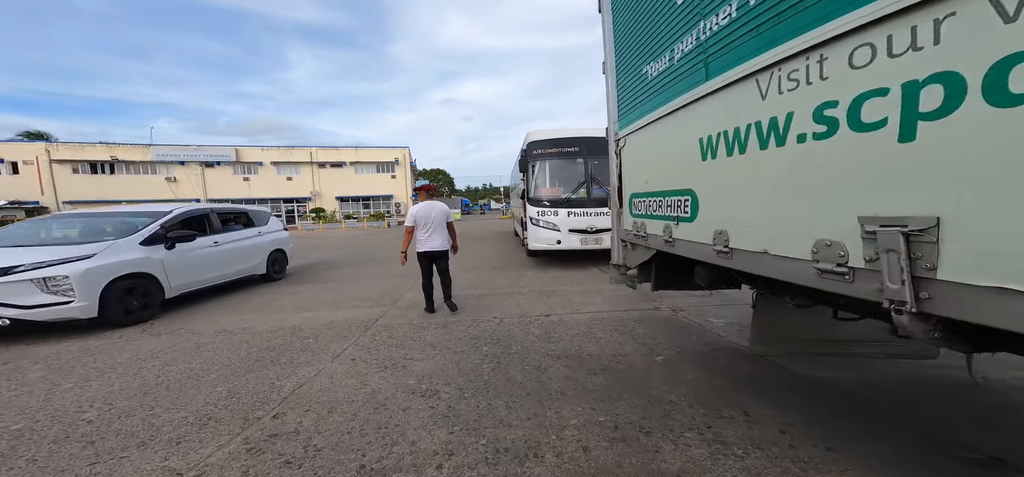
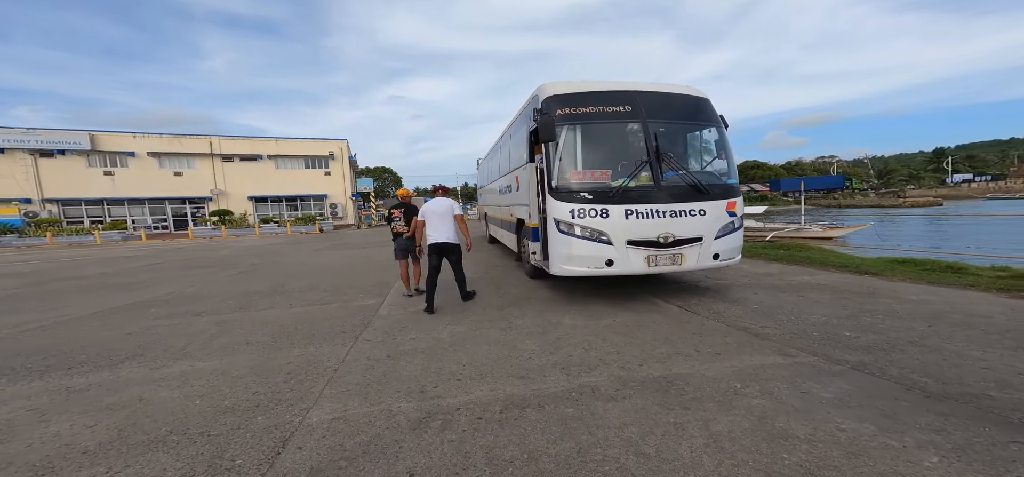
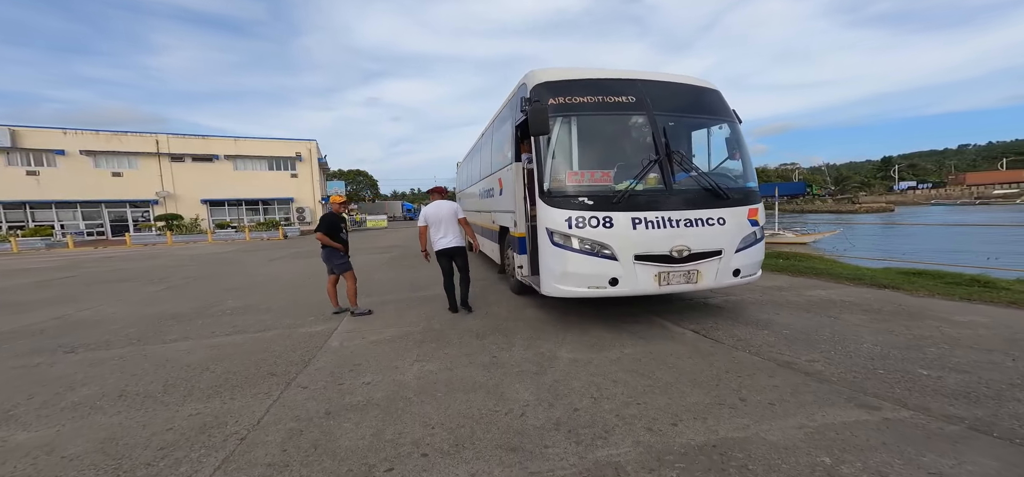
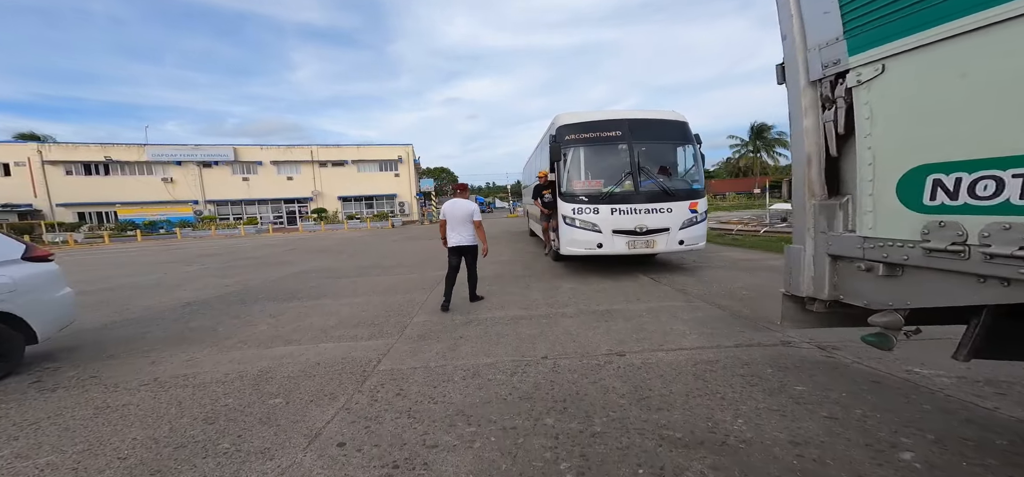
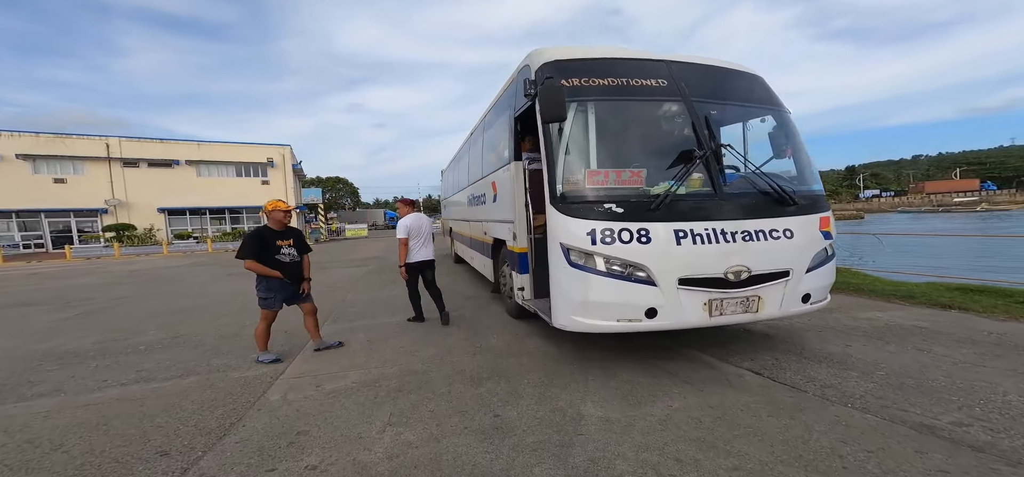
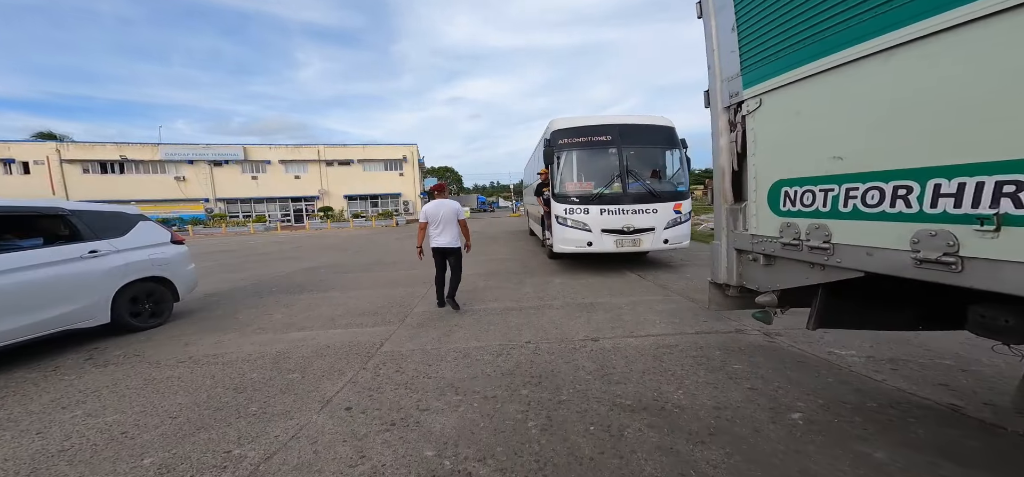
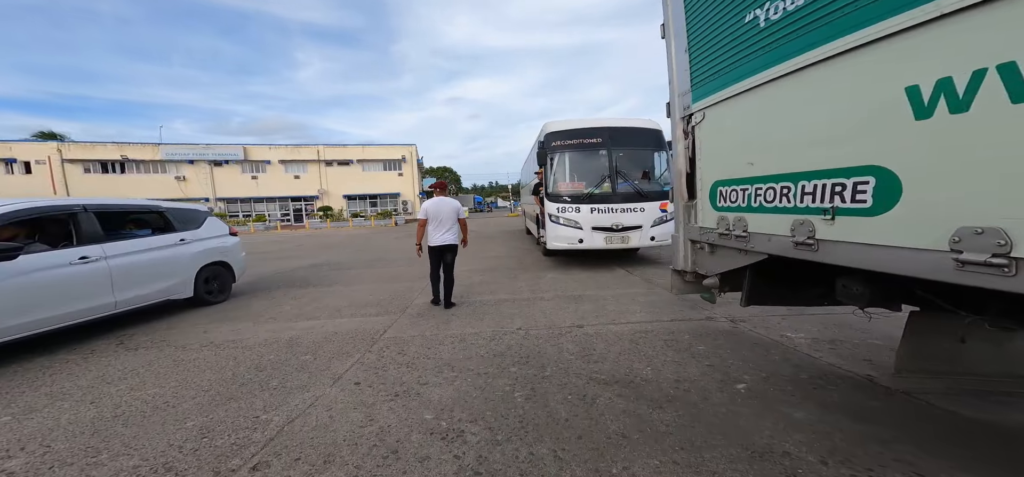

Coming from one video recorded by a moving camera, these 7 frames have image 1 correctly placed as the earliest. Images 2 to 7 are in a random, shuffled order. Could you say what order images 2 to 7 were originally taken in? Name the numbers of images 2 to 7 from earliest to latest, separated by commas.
7, 6, 4, 2, 3, 5
